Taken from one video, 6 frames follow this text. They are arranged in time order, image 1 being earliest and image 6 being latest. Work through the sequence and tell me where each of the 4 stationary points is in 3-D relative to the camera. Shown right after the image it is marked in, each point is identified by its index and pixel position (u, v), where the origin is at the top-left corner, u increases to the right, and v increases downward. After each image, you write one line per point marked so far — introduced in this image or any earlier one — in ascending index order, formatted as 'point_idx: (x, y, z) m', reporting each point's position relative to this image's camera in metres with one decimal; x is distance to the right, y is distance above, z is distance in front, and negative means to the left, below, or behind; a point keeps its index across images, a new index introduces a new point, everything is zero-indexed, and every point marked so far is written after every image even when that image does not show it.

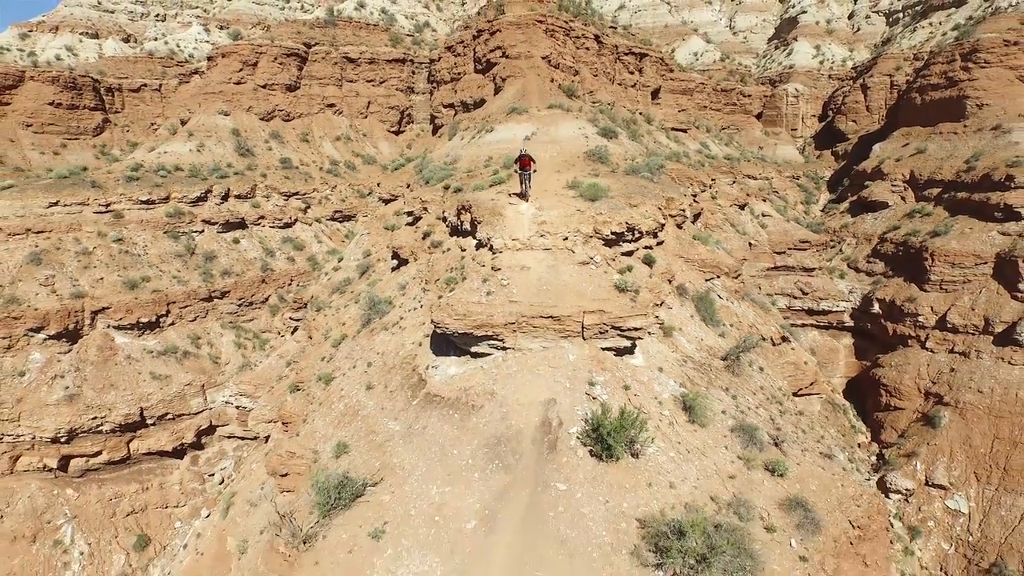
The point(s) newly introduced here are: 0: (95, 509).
0: (-10.9, -5.8, +15.7) m
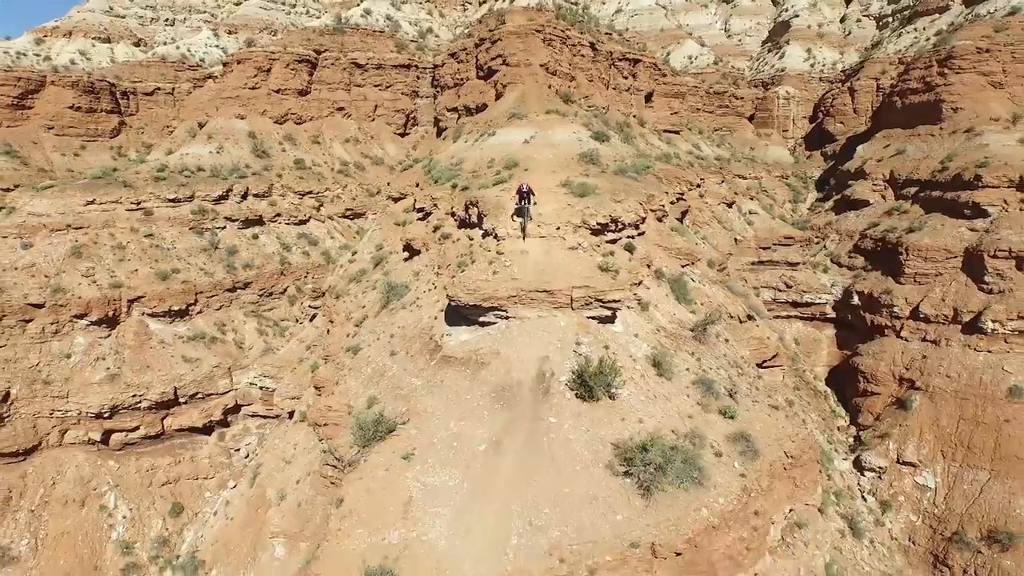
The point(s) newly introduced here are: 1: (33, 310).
0: (-10.9, -5.5, +17.3) m
1: (-14.0, -0.7, +17.6) m
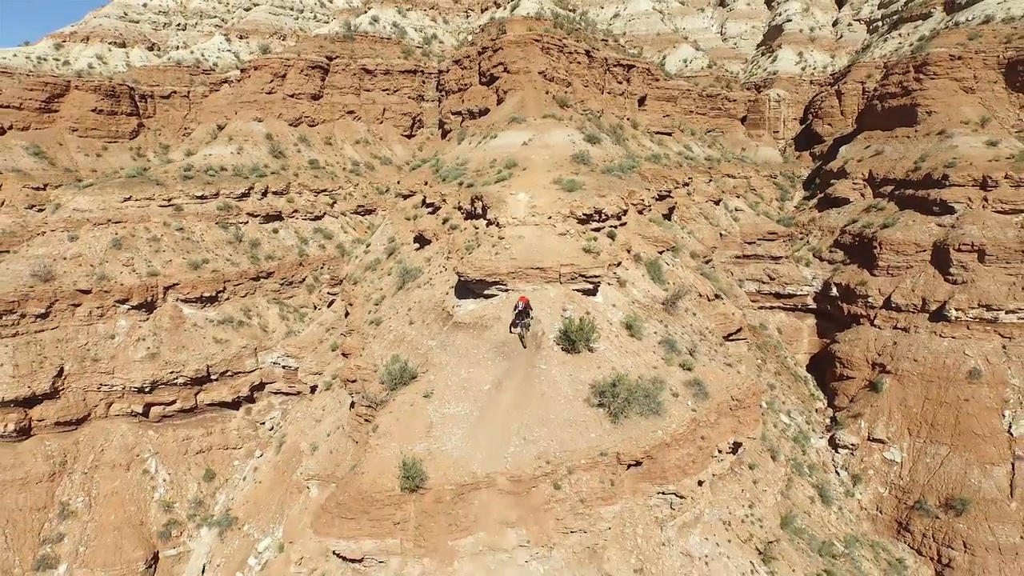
0: (-10.9, -5.1, +19.2) m
1: (-14.0, -0.2, +19.5) m
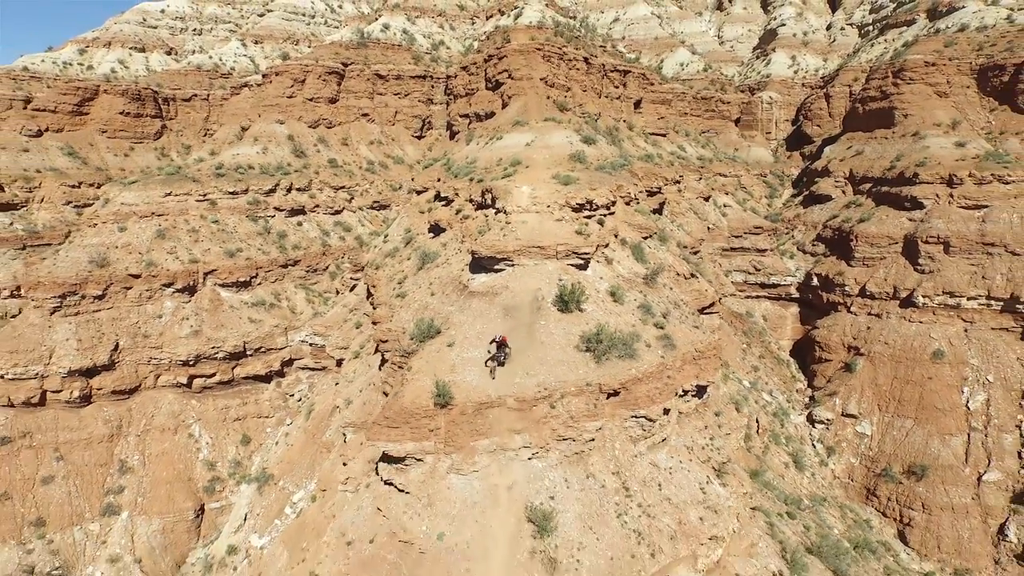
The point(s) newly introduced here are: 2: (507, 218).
0: (-10.7, -4.5, +21.6) m
1: (-13.8, +0.3, +21.9) m
2: (-0.1, +2.2, +18.7) m
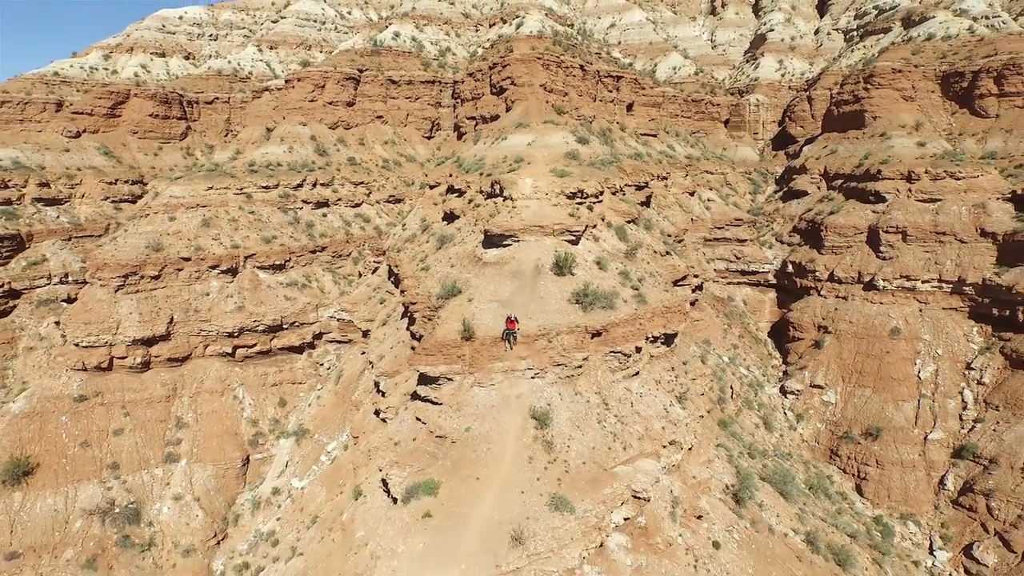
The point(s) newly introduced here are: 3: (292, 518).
0: (-10.6, -3.8, +24.7) m
1: (-13.7, +1.1, +25.0) m
2: (0.0, +3.0, +21.8) m
3: (-7.3, -7.6, +19.8) m
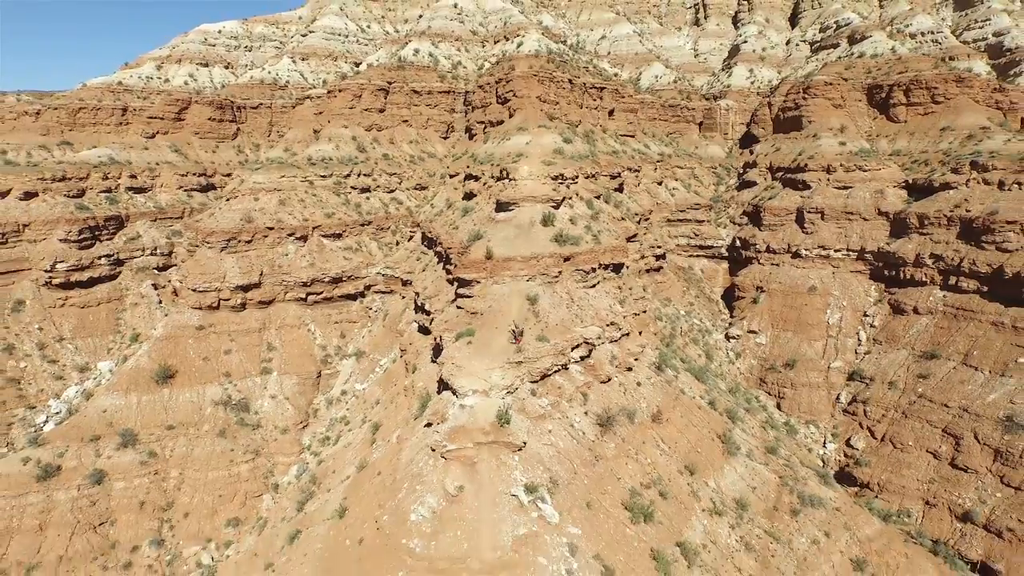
0: (-10.5, -1.7, +33.0) m
1: (-13.6, +3.1, +33.4) m
2: (+0.1, +5.0, +30.1) m
3: (-7.2, -5.5, +28.2) m
